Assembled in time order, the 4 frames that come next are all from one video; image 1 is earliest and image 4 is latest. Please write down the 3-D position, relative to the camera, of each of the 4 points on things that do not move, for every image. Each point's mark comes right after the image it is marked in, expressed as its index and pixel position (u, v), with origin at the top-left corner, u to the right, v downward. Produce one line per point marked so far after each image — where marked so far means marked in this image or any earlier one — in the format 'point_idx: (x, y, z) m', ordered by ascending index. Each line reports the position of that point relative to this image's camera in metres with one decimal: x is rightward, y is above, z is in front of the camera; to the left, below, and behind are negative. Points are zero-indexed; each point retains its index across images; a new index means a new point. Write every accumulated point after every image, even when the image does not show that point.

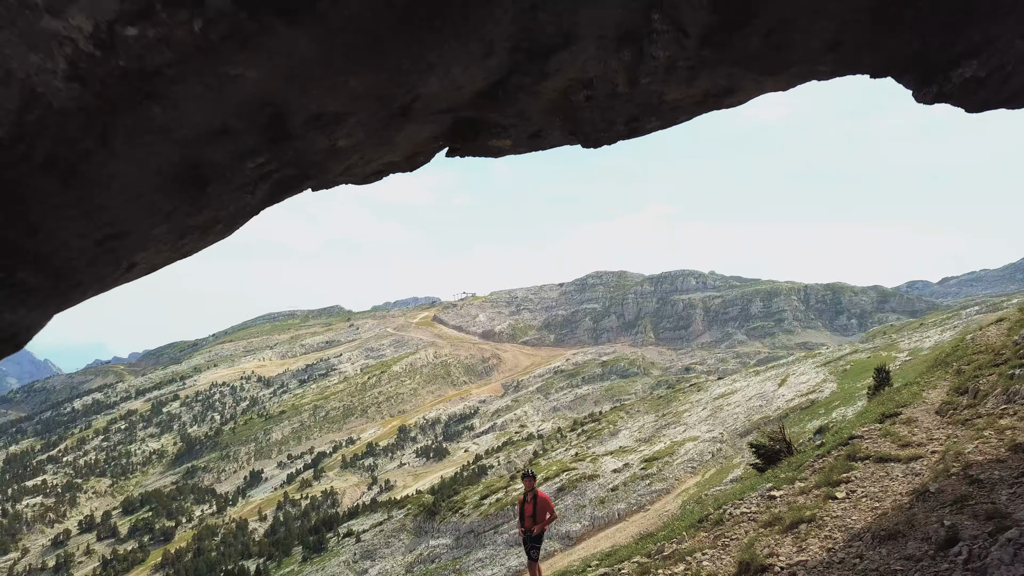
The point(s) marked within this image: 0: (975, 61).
0: (+5.5, +2.7, +8.2) m
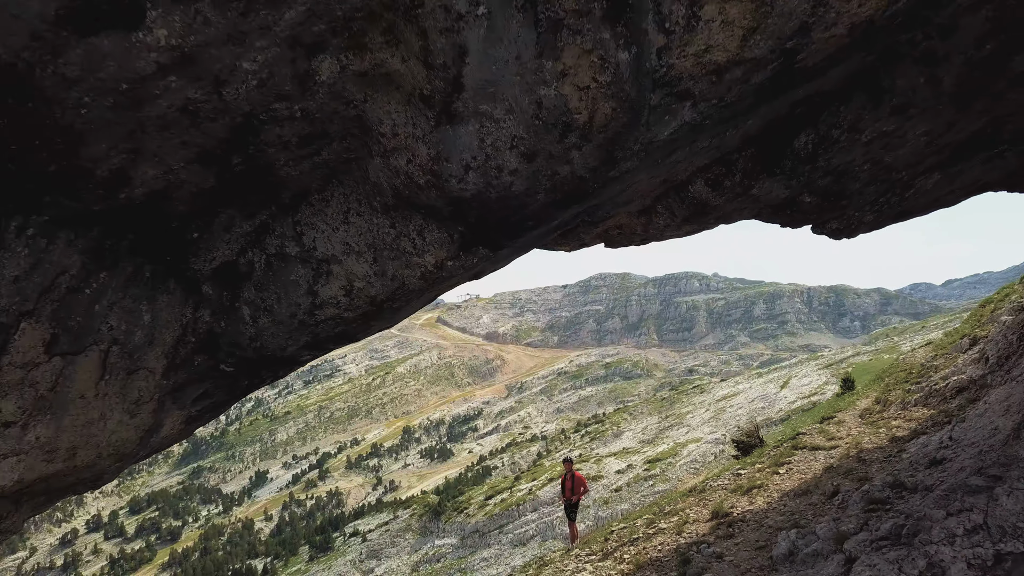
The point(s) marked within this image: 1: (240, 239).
0: (+6.9, +1.4, +14.7) m
1: (-4.4, +0.8, +11.1) m
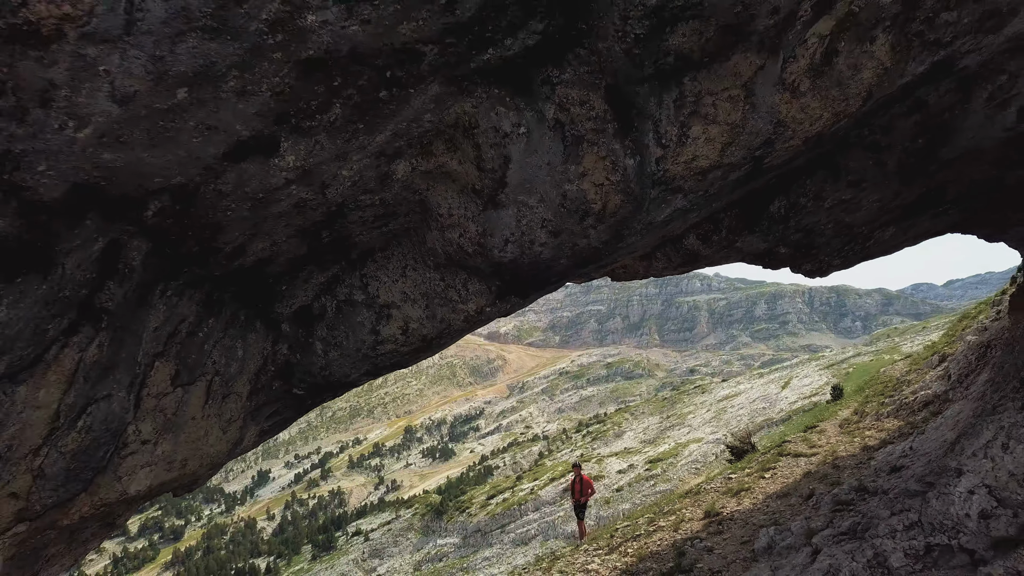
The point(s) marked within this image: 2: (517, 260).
0: (+7.5, +0.6, +17.2) m
1: (-3.9, 0.0, +13.6) m
2: (+0.1, +0.5, +12.7) m
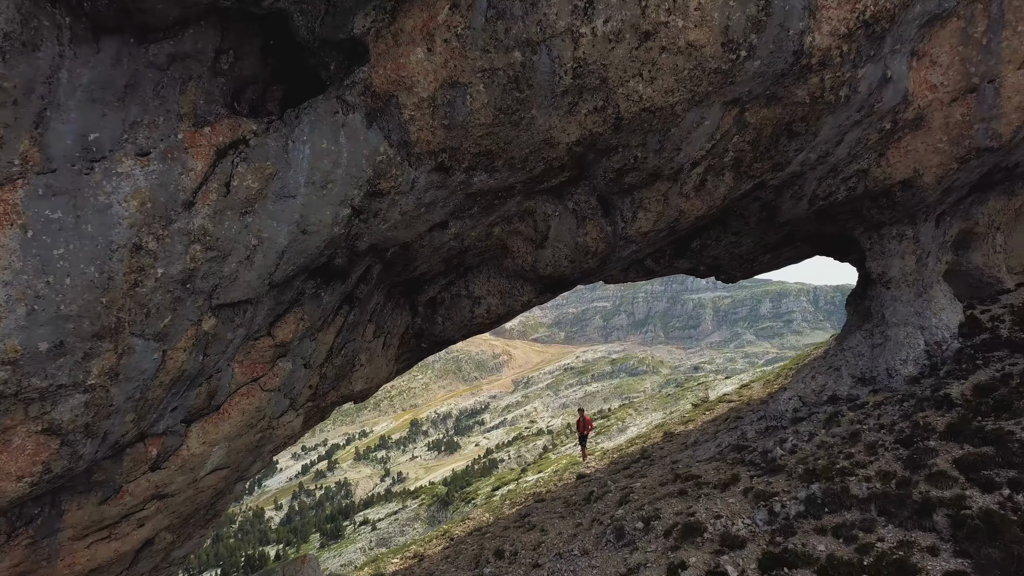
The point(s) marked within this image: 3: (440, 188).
0: (+8.8, +0.5, +28.5) m
1: (-2.6, 0.0, +25.0) m
2: (+1.4, +0.5, +24.1) m
3: (-2.0, +2.8, +19.3) m
